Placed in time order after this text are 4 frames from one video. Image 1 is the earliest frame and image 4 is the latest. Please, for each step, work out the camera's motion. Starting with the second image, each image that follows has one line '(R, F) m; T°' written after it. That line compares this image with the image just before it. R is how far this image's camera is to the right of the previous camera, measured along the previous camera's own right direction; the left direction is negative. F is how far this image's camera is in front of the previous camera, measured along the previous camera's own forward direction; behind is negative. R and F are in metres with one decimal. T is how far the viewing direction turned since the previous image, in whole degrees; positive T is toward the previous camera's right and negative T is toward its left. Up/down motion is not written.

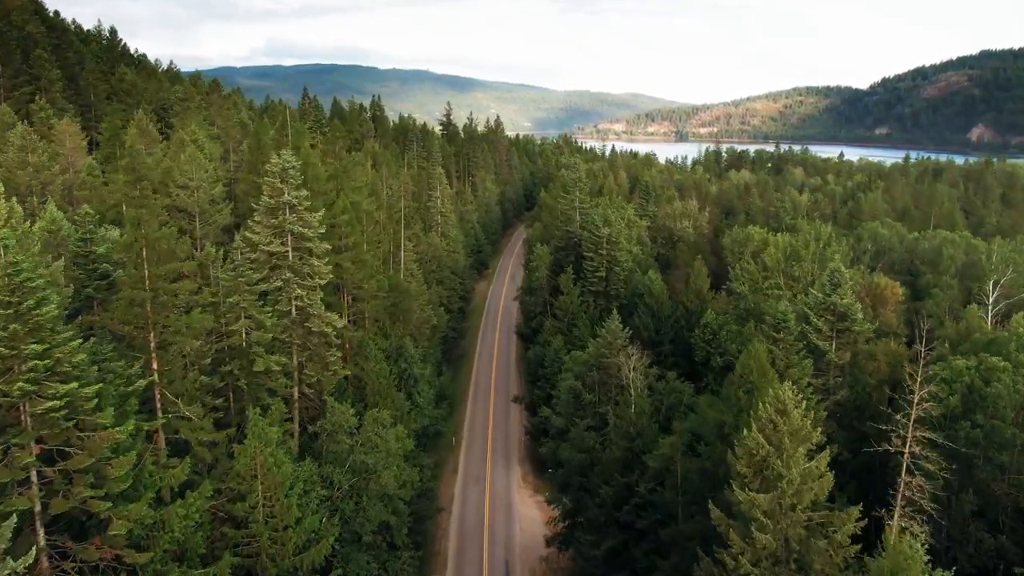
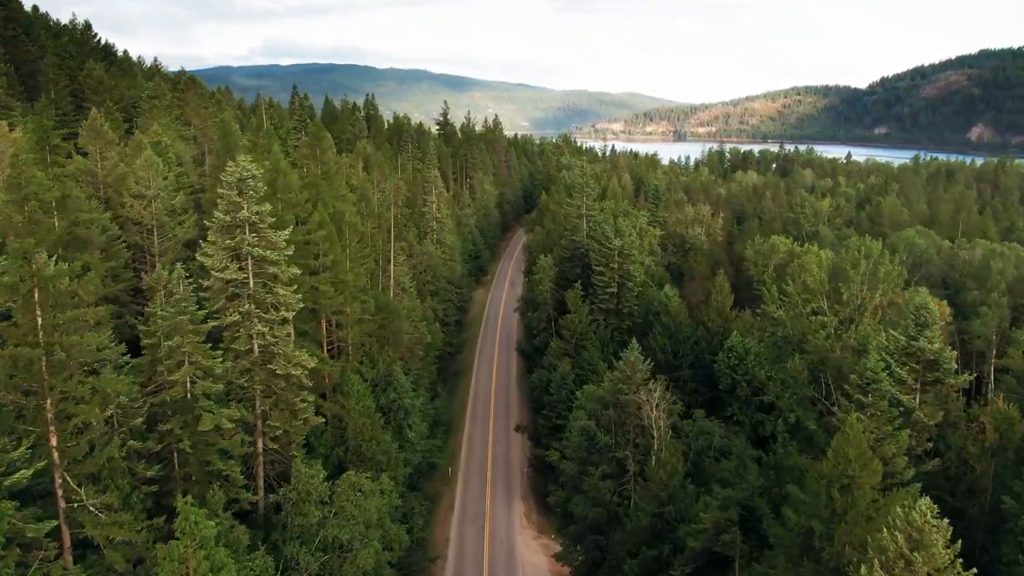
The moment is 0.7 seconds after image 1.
(-0.3, +6.0) m; 0°
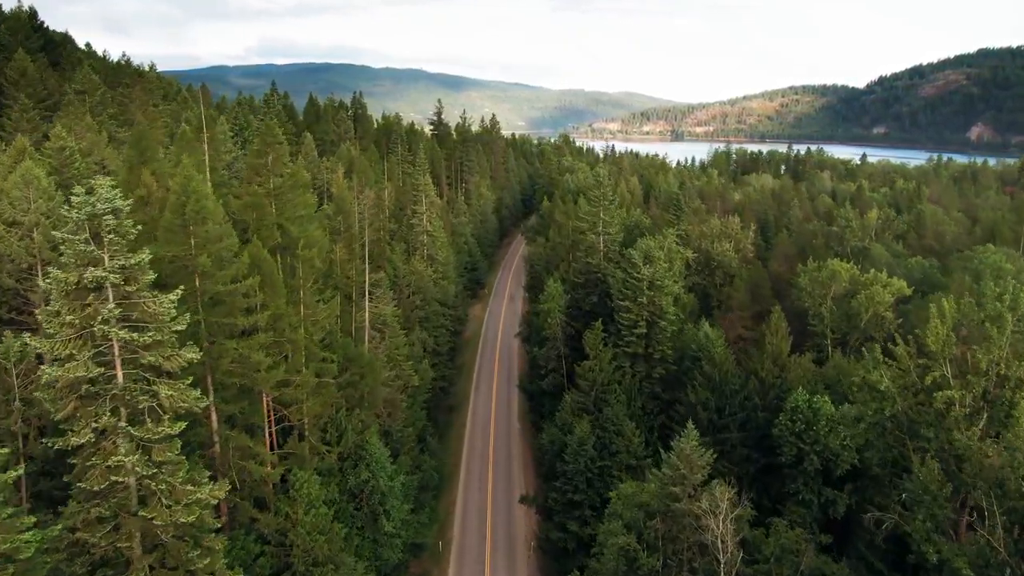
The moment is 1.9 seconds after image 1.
(-0.5, +10.9) m; 0°
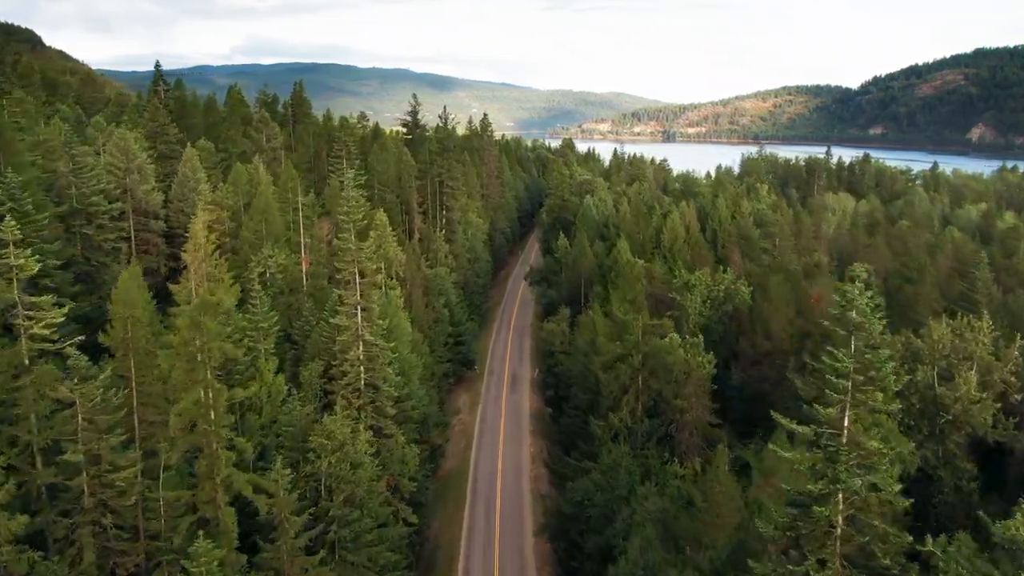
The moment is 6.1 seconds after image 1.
(-1.7, +38.7) m; +1°
